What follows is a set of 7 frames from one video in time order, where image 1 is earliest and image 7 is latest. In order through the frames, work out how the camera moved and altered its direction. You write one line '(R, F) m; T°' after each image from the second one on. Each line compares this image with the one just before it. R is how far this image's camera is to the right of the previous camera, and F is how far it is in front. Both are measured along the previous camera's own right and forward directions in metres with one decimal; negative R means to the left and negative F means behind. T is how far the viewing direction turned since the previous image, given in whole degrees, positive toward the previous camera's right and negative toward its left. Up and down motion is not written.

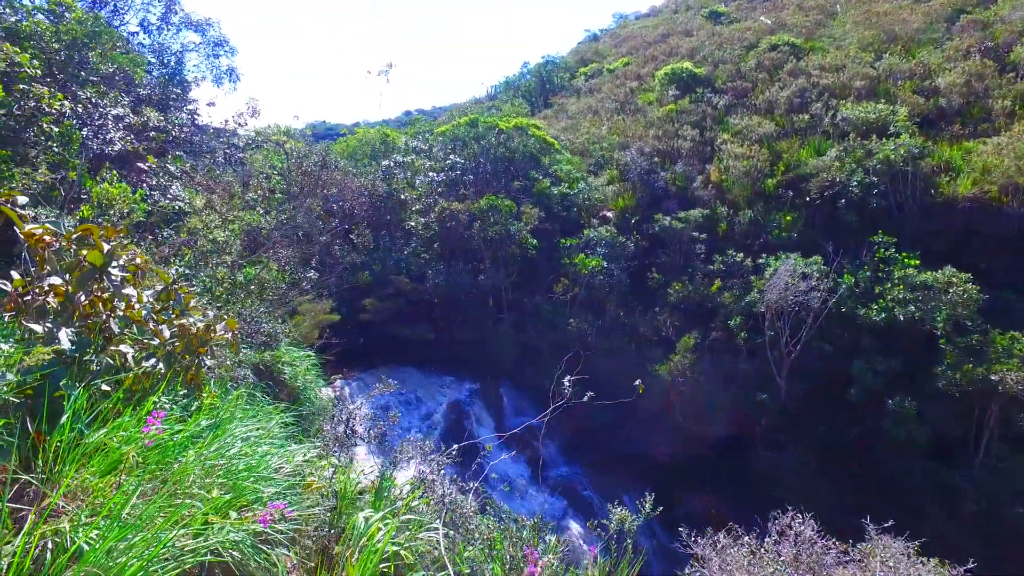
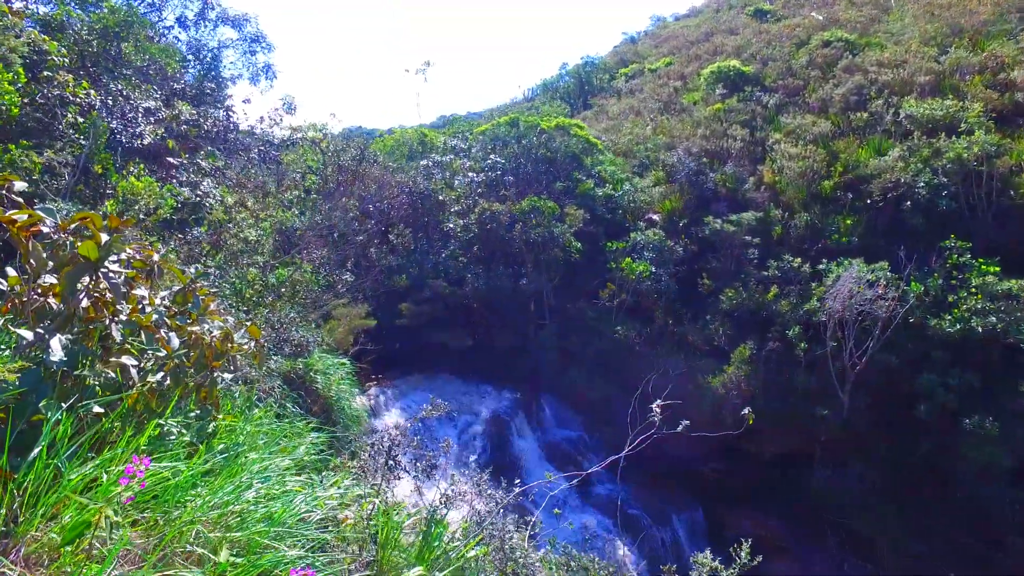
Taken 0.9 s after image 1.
(-0.1, +0.5) m; -3°
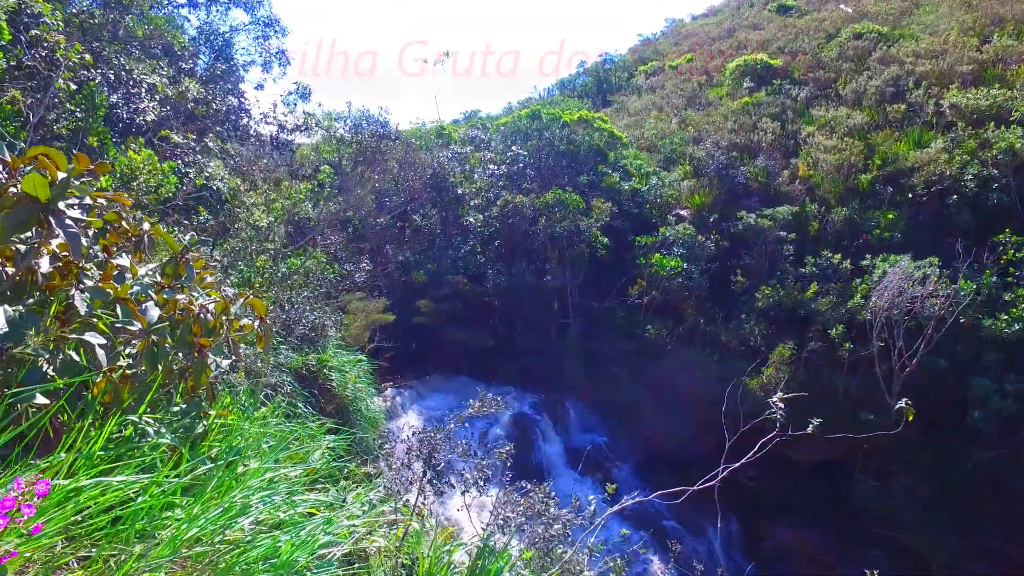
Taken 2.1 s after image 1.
(-0.2, +0.5) m; -1°
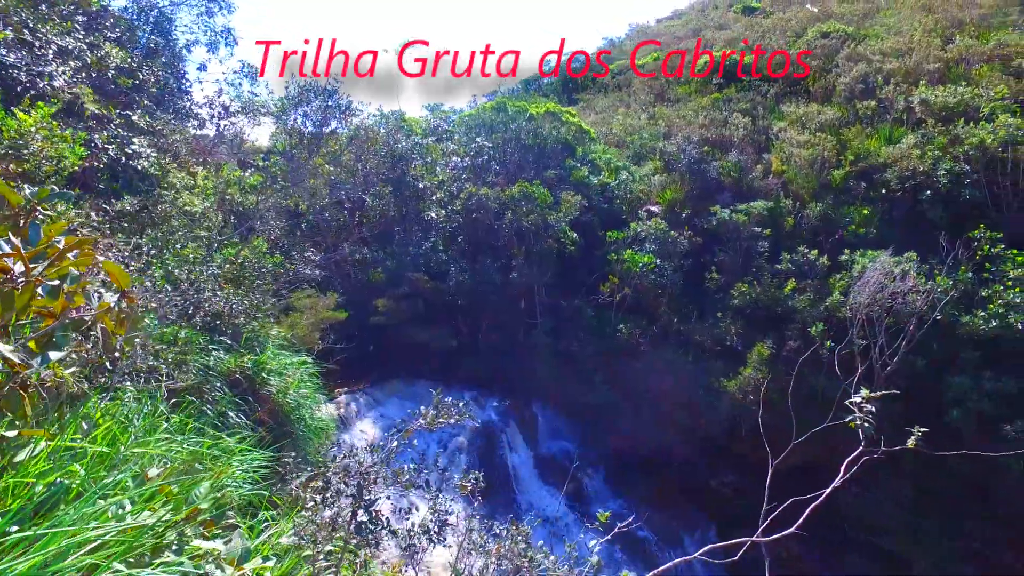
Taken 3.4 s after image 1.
(0.0, +0.6) m; +3°
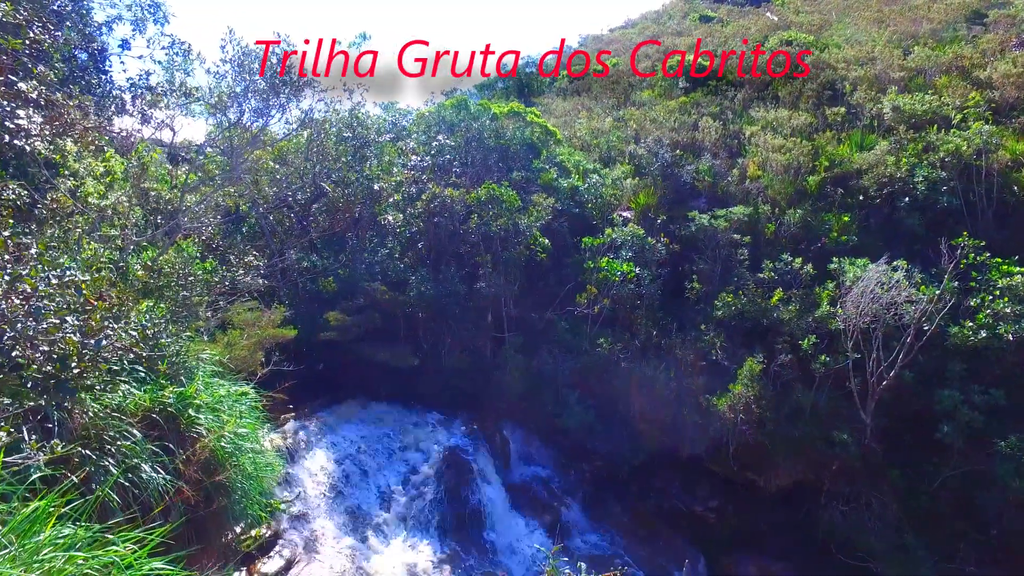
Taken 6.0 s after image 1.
(-0.3, +0.8) m; +4°
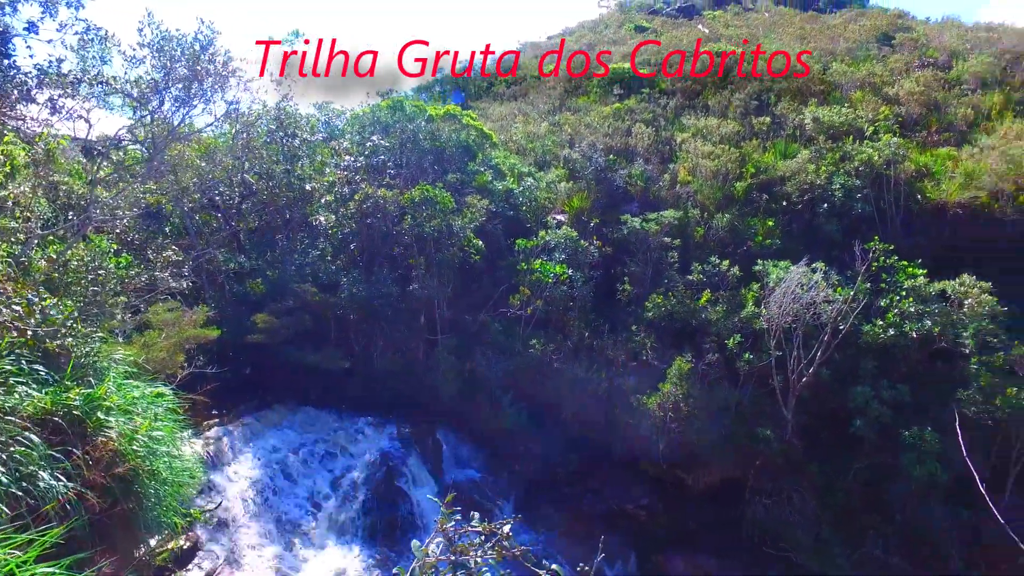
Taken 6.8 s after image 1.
(+0.1, 0.0) m; +5°
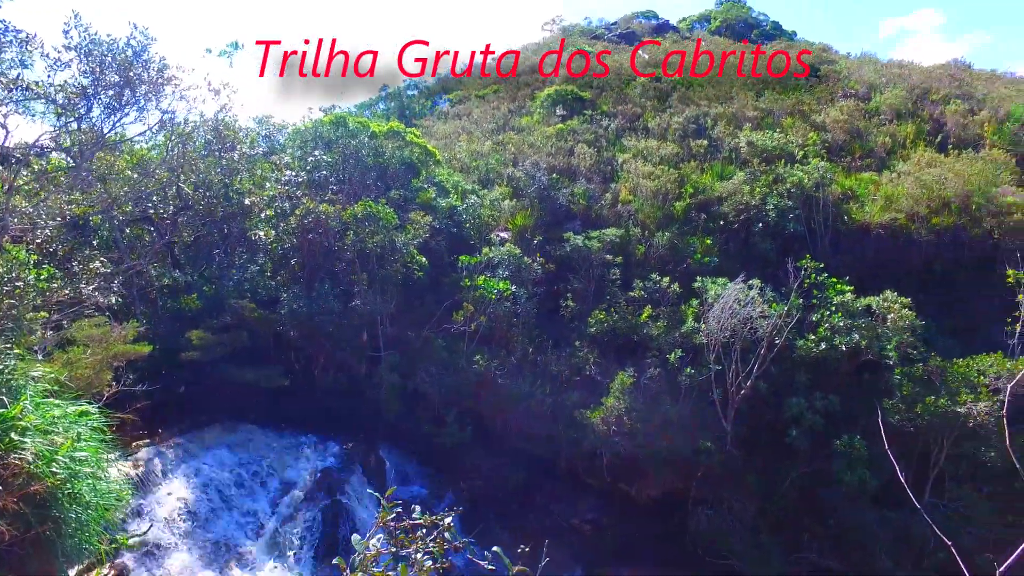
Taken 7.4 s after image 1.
(0.0, 0.0) m; +5°
